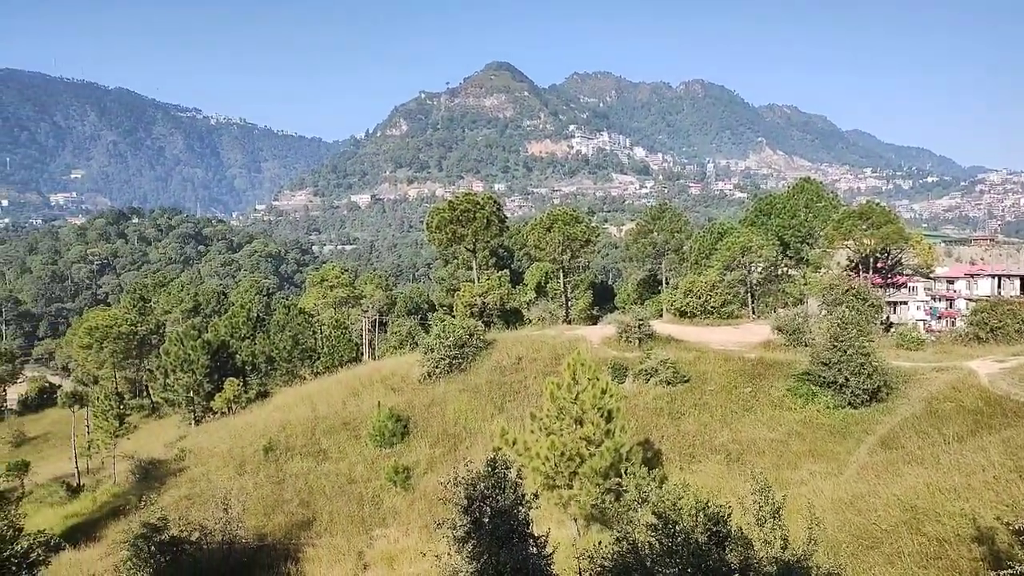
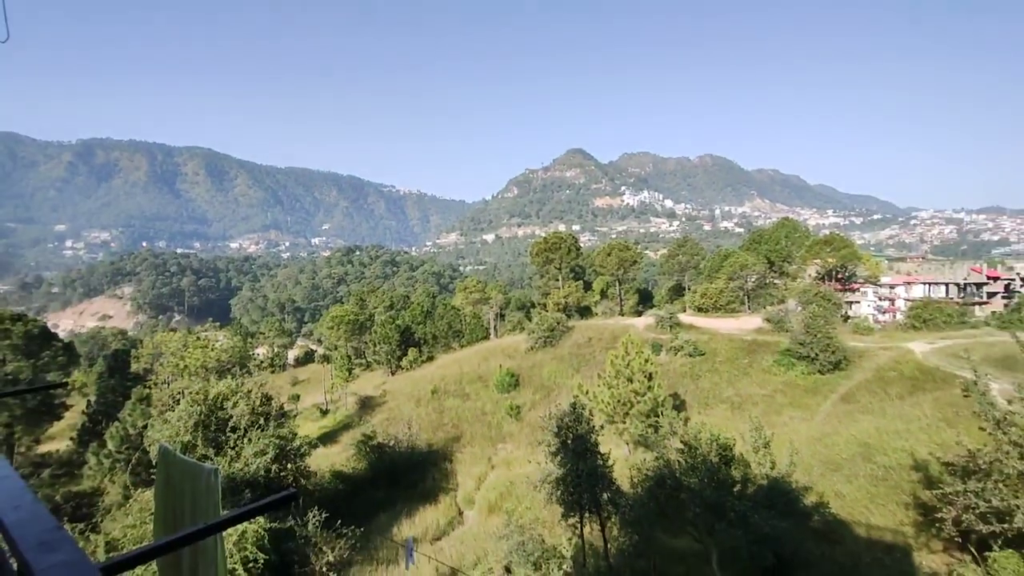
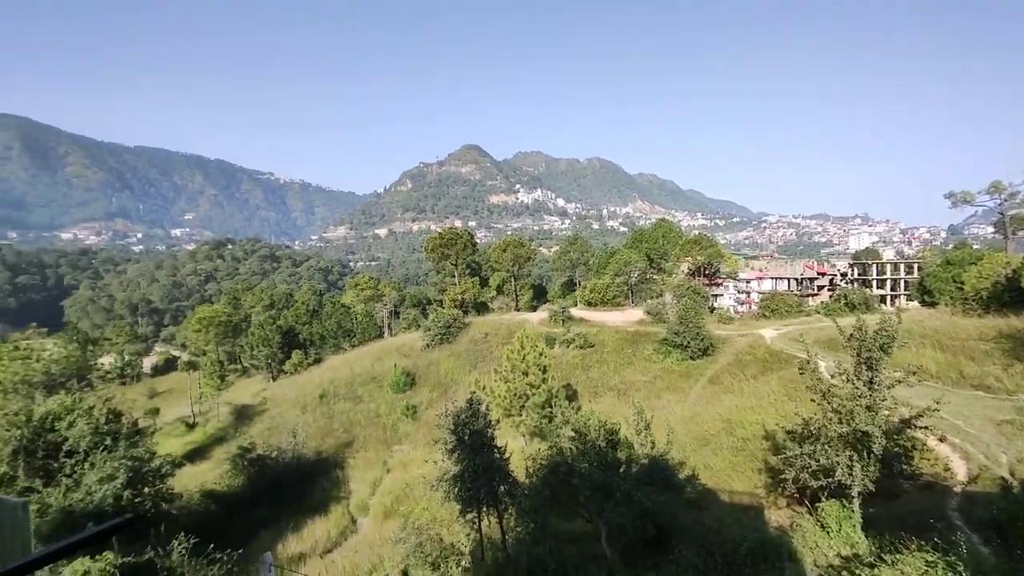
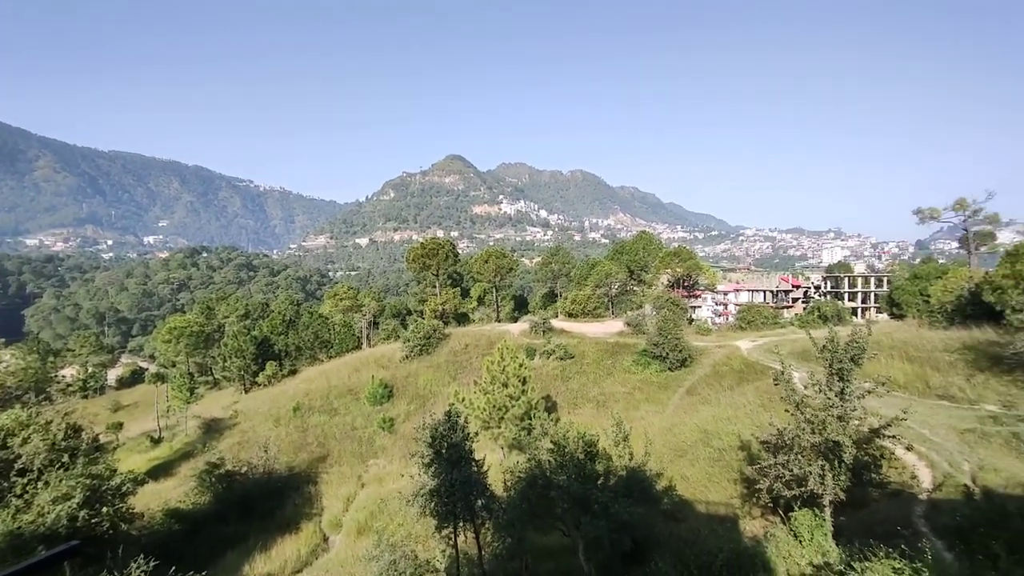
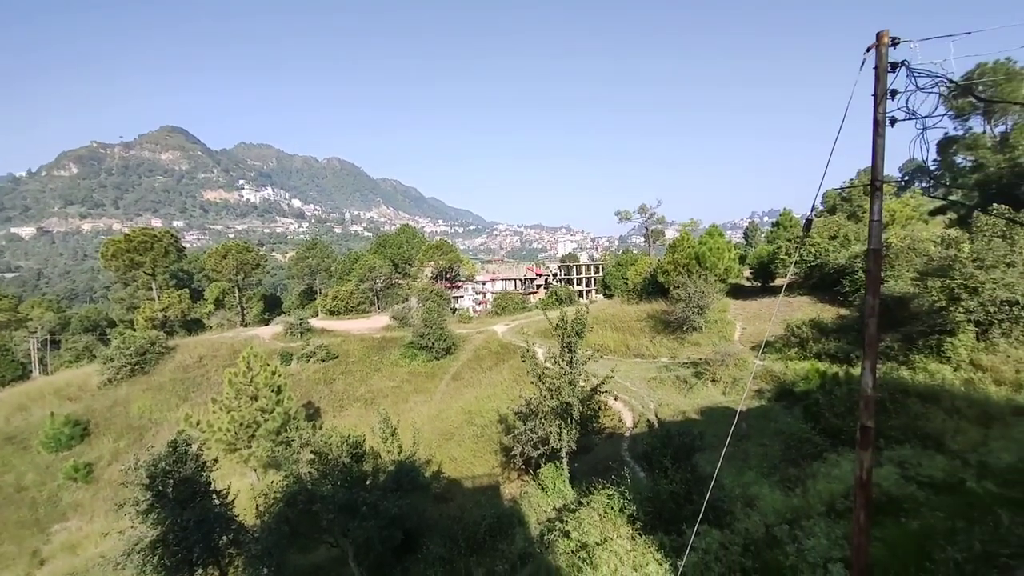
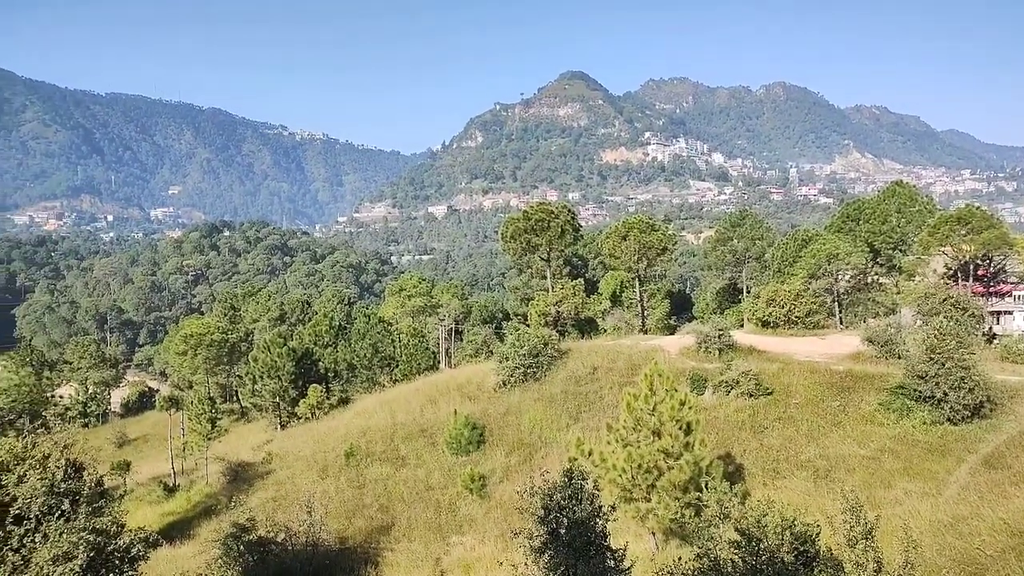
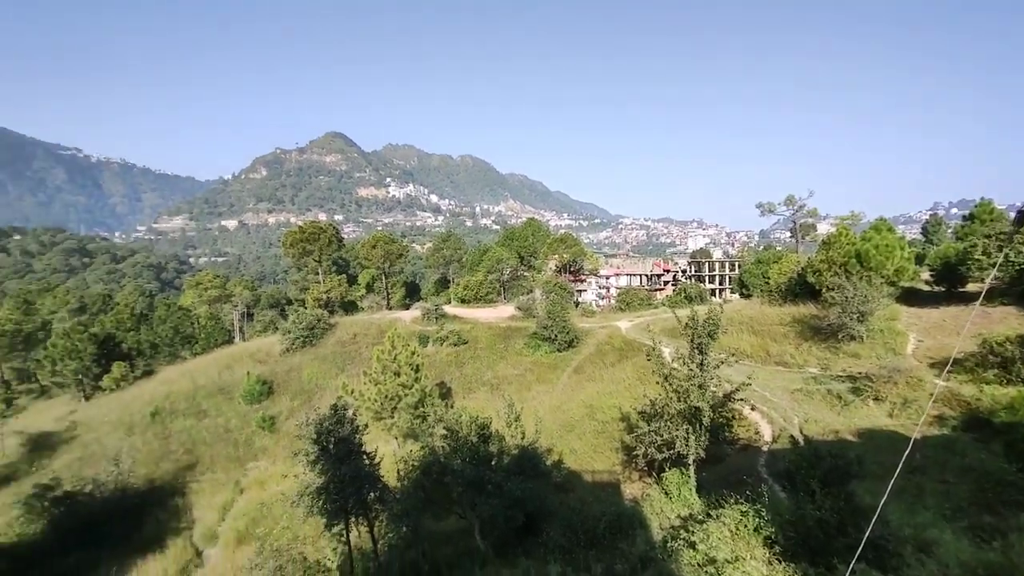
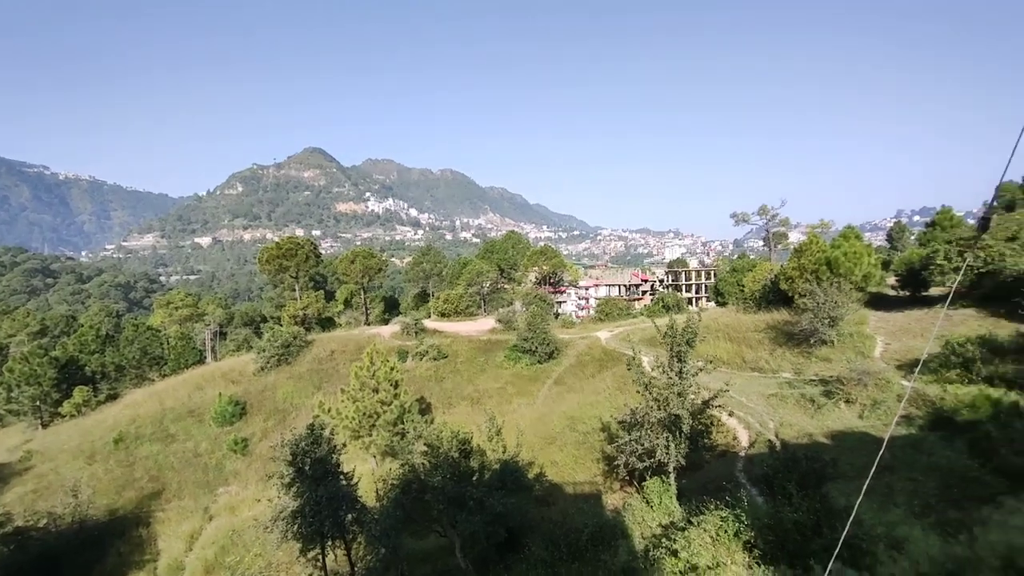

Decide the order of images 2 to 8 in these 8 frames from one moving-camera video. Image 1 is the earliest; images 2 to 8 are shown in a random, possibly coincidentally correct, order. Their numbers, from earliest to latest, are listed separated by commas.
6, 2, 4, 8, 5, 7, 3
